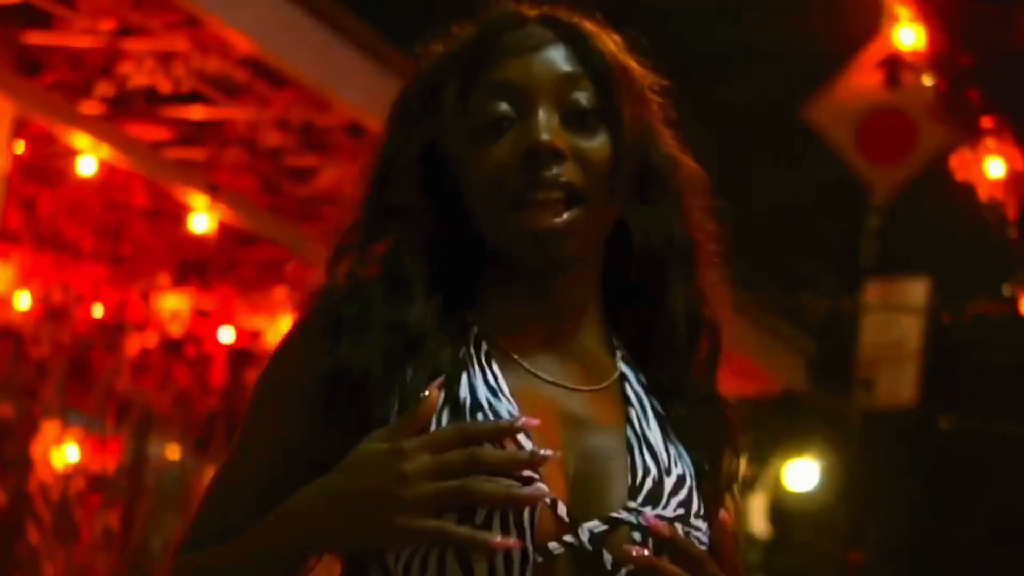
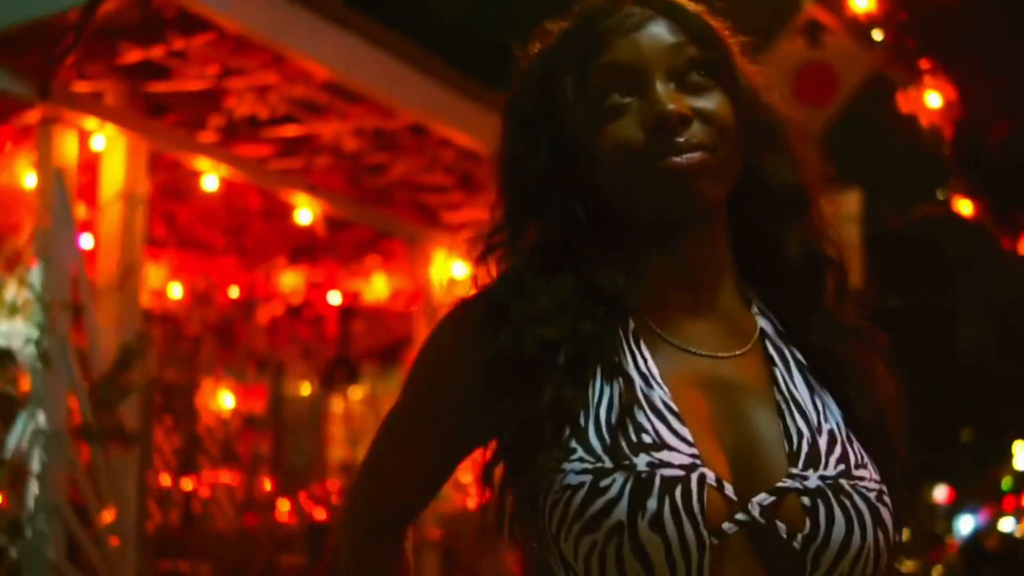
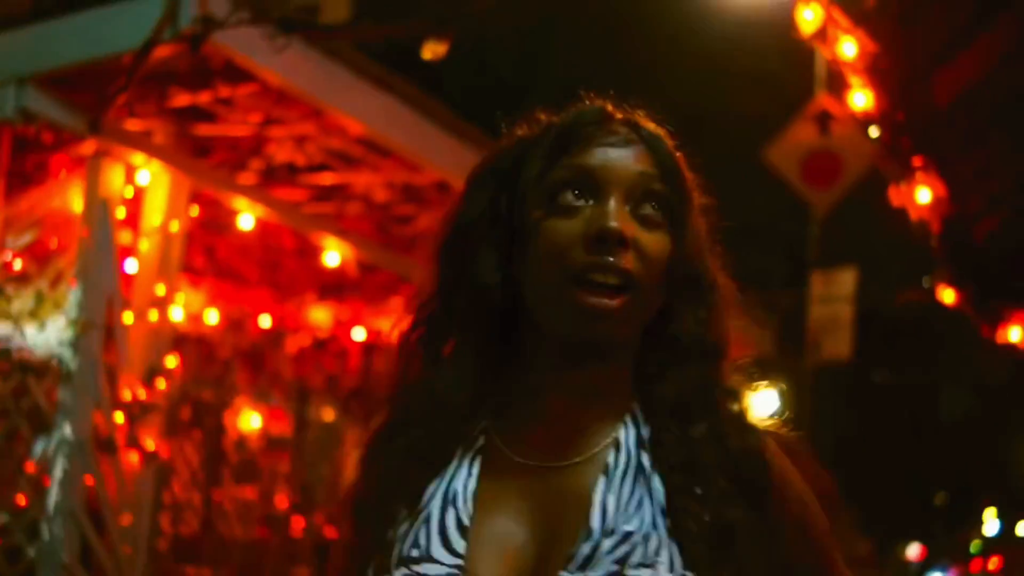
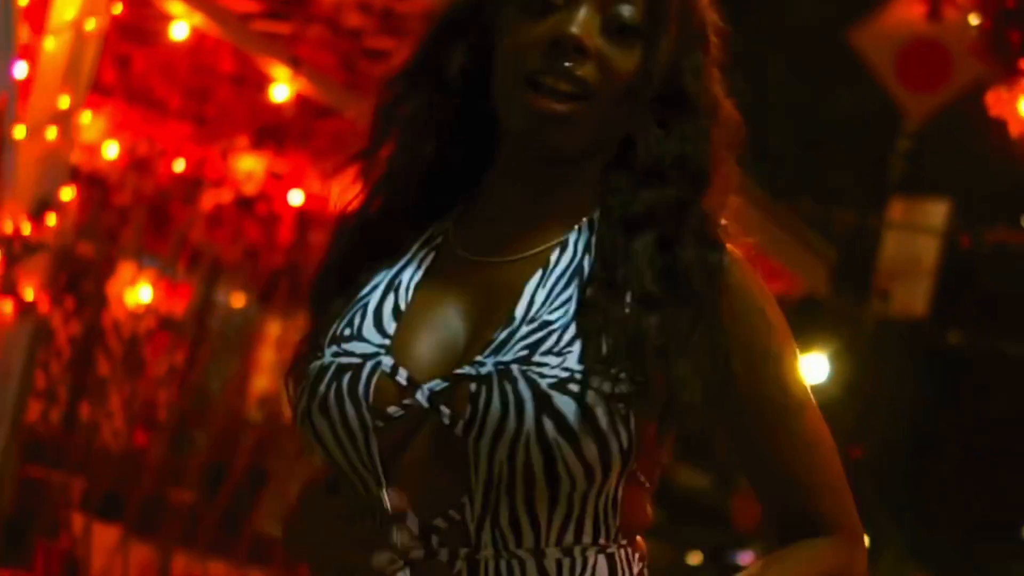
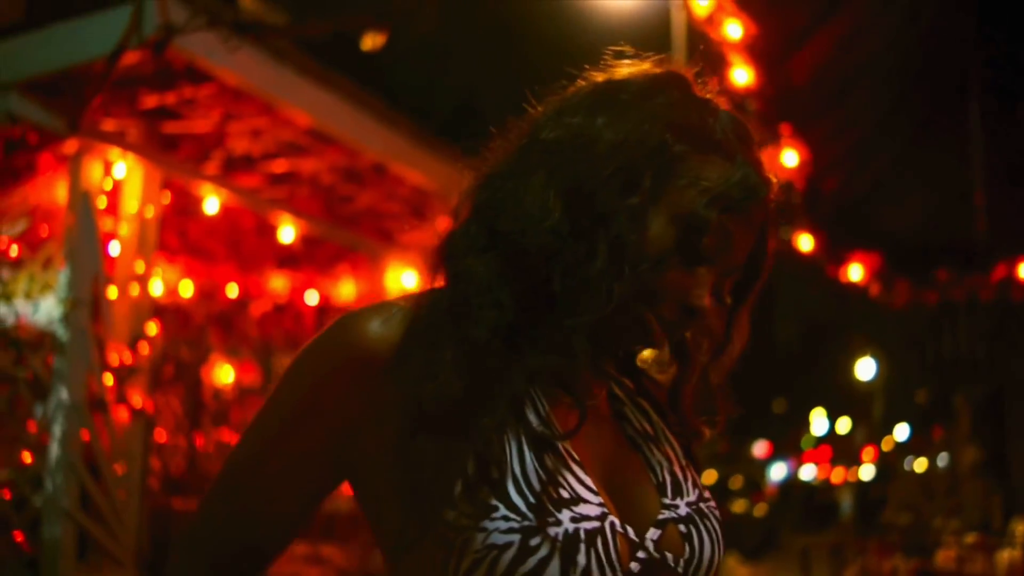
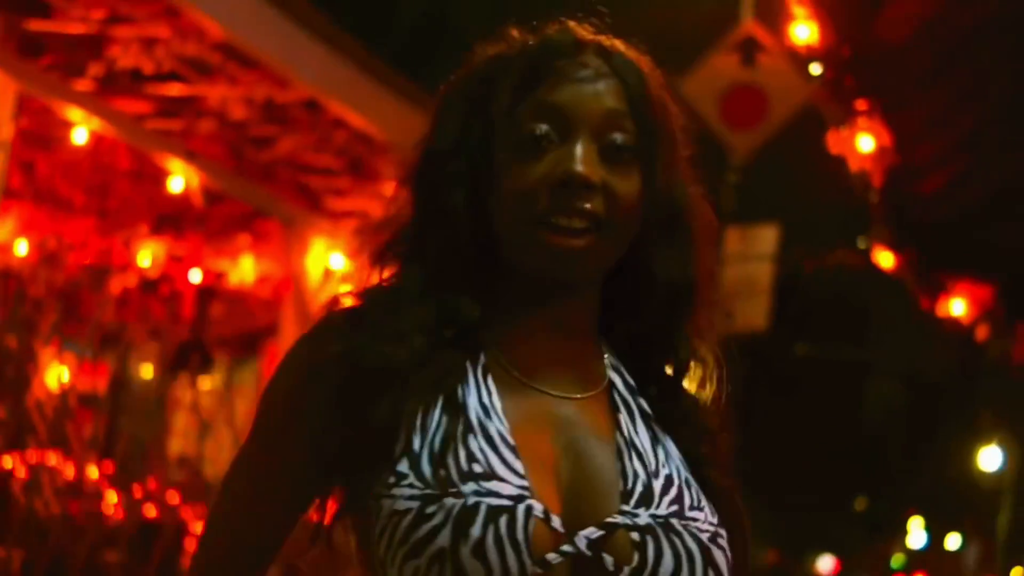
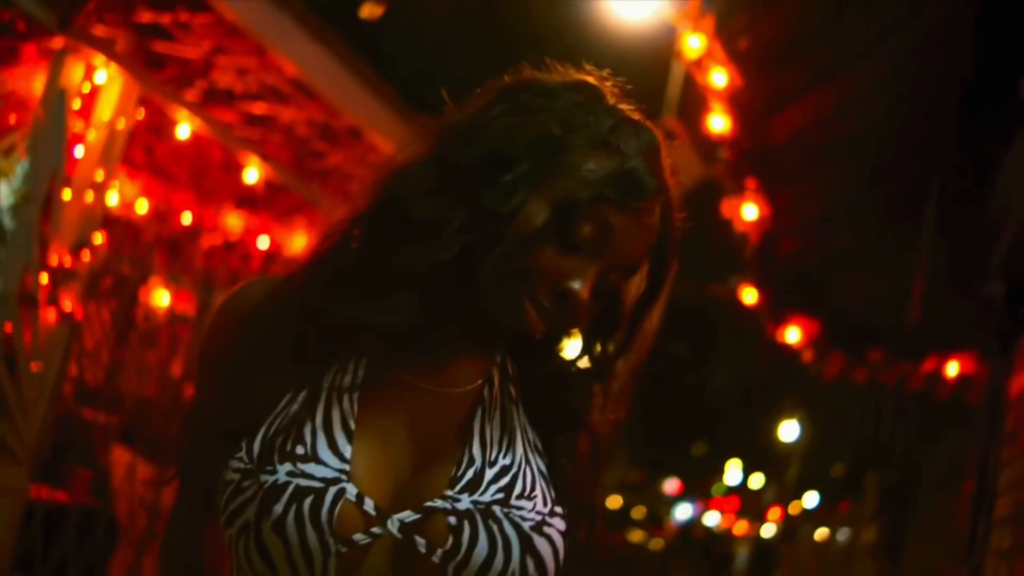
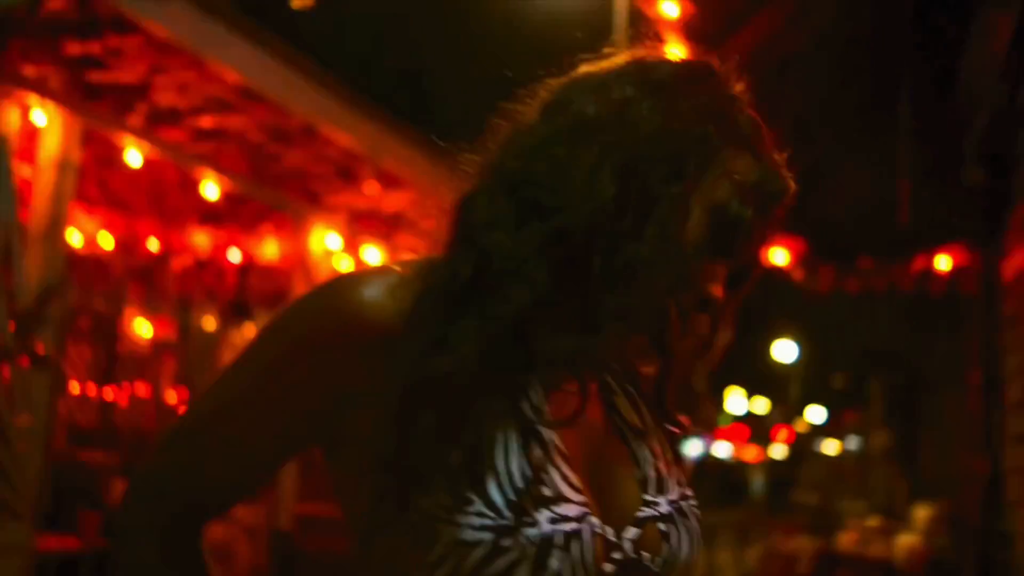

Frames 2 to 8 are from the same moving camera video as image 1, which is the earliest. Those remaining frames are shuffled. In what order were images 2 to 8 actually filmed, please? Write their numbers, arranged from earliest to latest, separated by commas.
4, 6, 2, 3, 7, 5, 8
